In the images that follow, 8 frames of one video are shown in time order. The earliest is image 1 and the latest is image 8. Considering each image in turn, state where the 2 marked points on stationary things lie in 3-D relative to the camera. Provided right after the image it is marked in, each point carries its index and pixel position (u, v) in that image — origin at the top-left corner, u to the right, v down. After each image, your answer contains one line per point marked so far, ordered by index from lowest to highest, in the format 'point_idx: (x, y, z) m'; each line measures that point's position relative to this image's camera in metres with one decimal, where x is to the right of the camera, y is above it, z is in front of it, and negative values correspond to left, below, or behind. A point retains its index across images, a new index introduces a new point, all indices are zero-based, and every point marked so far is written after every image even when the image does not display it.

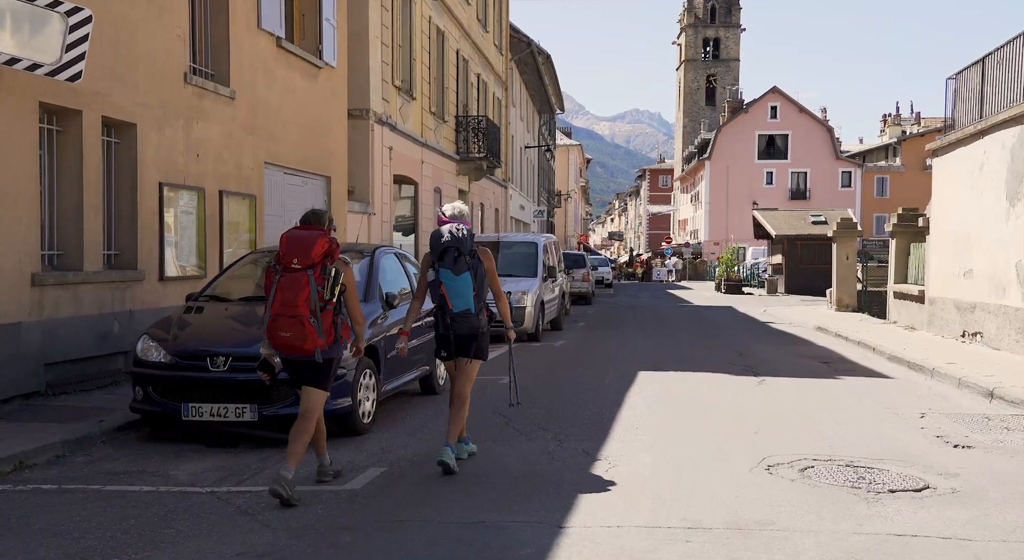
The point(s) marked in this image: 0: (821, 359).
0: (+4.6, -1.2, +16.5) m
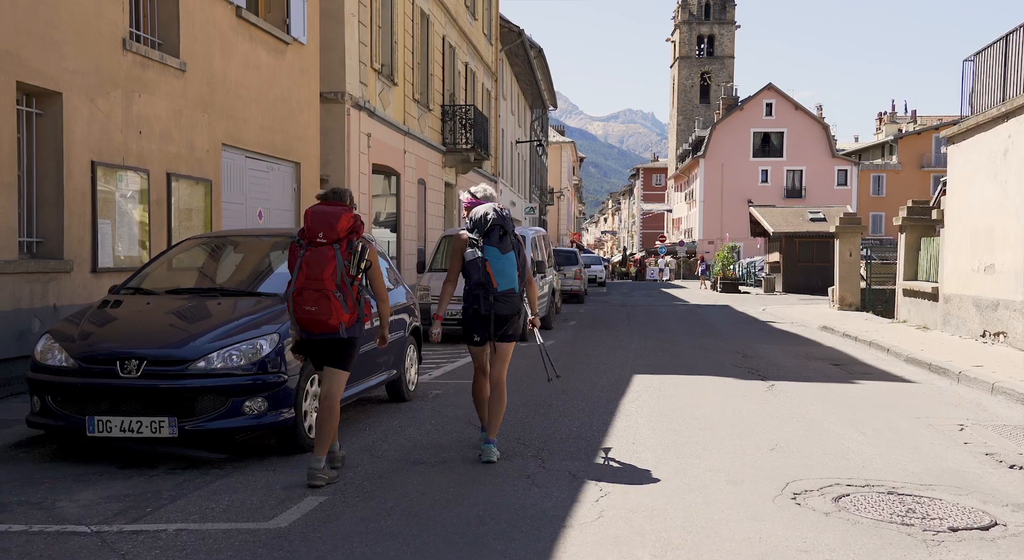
0: (+4.4, -1.1, +15.2) m
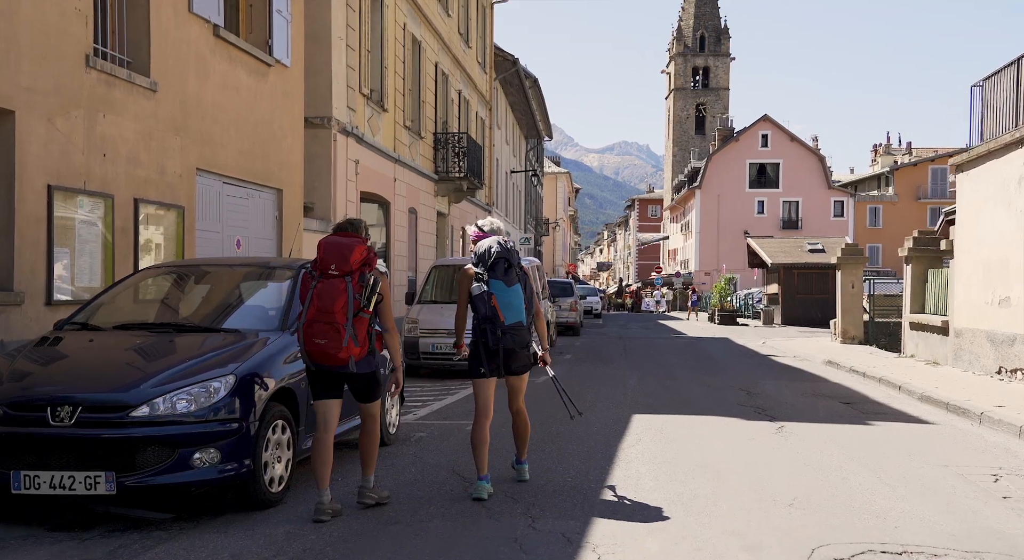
0: (+4.3, -1.6, +14.4) m
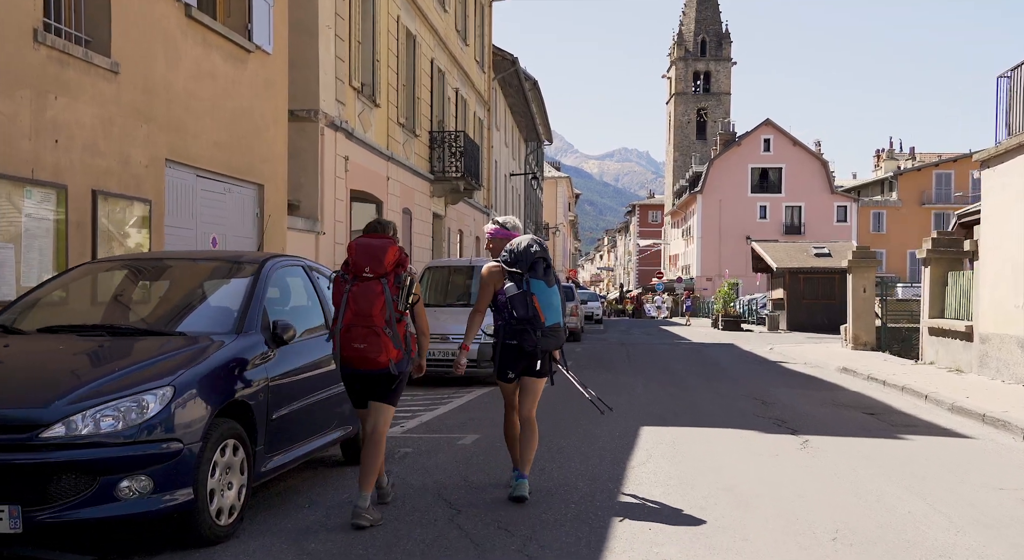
0: (+4.3, -1.6, +13.4) m
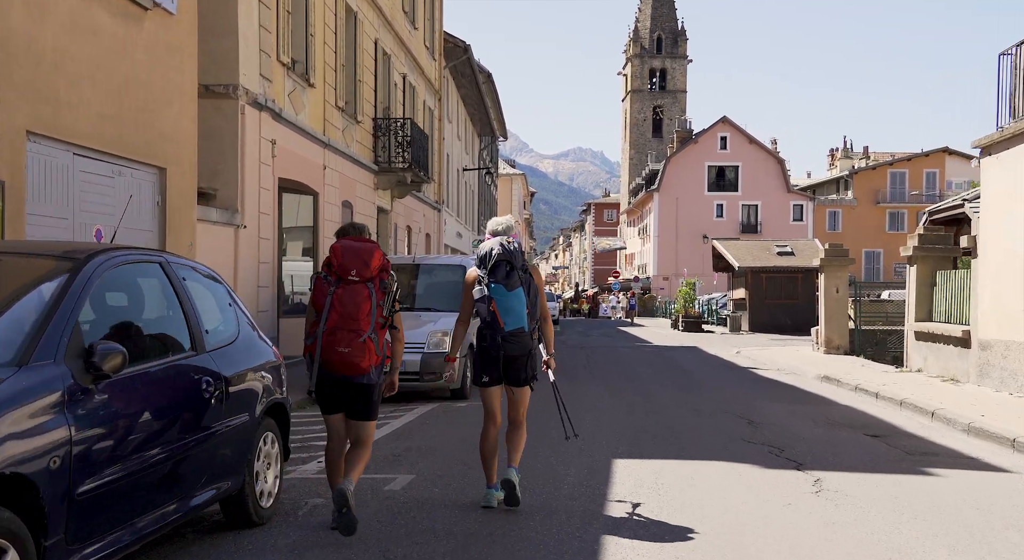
0: (+3.7, -1.6, +11.5) m
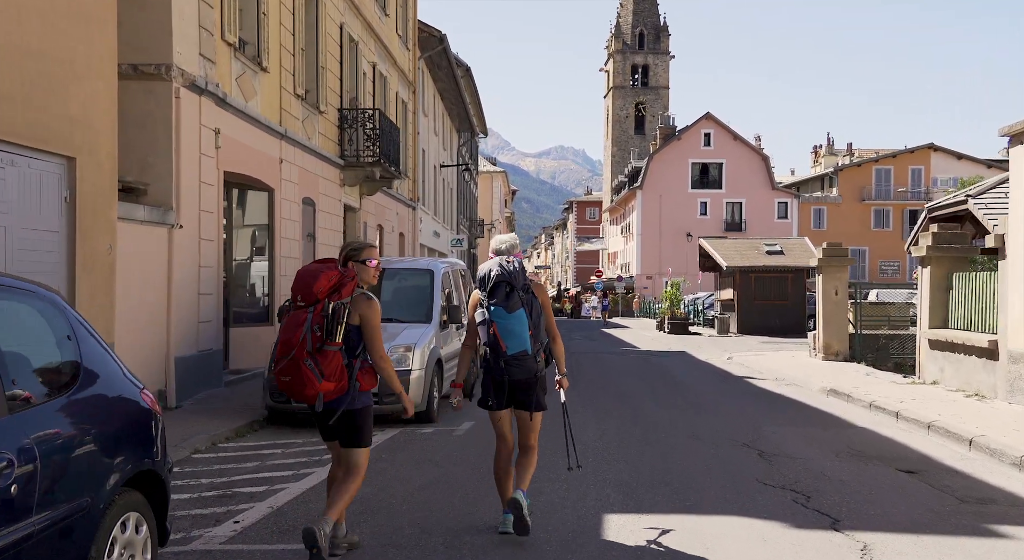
0: (+3.4, -1.6, +9.8) m
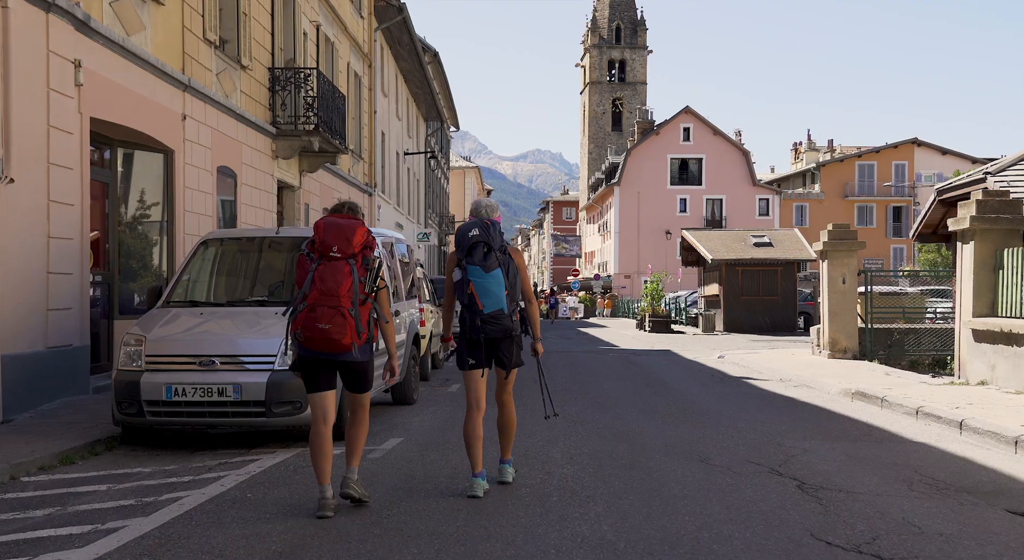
0: (+3.0, -1.4, +6.7) m
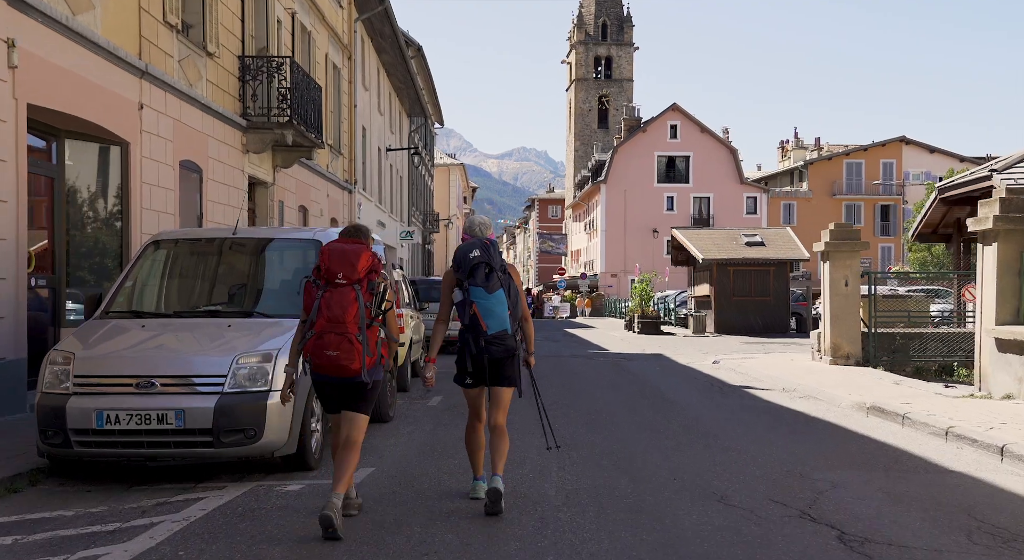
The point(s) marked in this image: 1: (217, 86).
0: (+2.9, -1.4, +5.6) m
1: (-4.6, +3.0, +17.2) m
